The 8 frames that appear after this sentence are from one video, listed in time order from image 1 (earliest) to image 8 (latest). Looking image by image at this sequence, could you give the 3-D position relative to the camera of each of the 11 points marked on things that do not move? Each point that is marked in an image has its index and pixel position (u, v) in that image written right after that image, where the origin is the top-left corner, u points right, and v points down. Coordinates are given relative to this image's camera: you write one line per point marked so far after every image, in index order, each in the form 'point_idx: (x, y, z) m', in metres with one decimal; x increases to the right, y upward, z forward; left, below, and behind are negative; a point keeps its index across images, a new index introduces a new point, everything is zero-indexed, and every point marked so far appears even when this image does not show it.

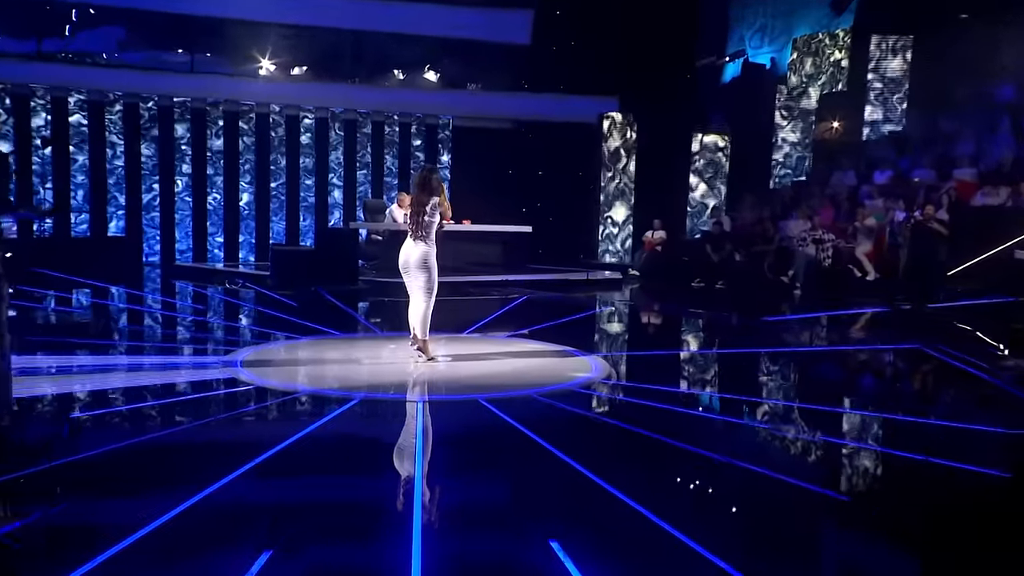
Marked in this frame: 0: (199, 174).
0: (-4.7, +1.6, +14.3) m
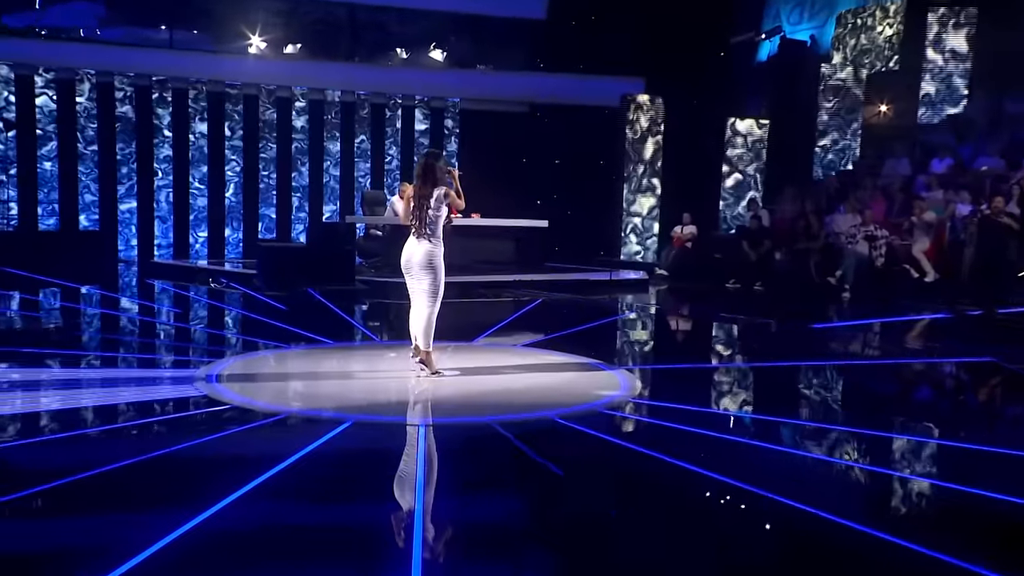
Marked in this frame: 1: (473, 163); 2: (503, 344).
0: (-4.5, +1.6, +13.1) m
1: (-0.6, +1.9, +14.6) m
2: (-0.1, -0.4, +8.6) m
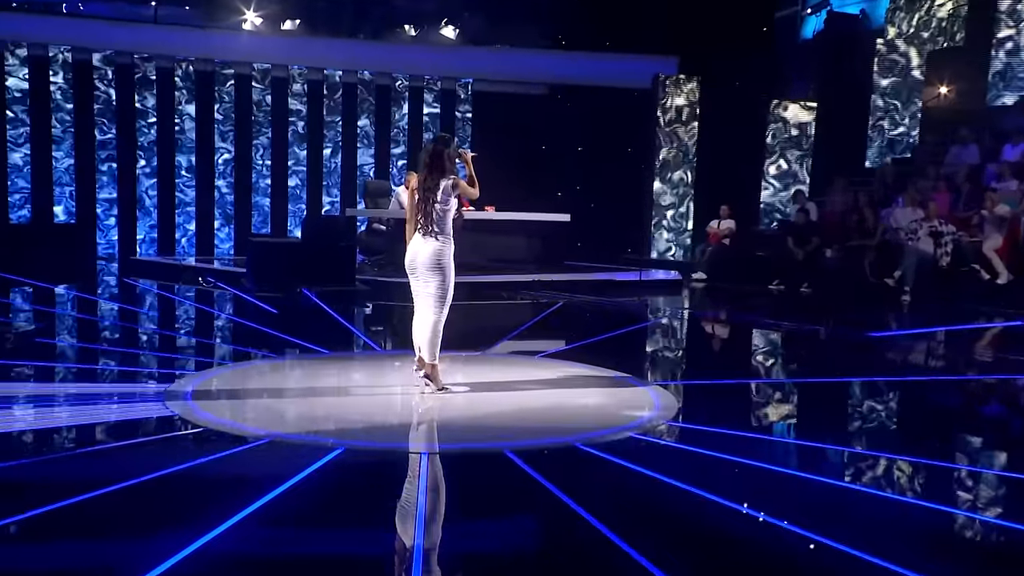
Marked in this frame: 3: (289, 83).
0: (-4.3, +1.6, +12.0) m
1: (-0.4, +1.9, +13.4) m
2: (+0.1, -0.4, +7.4) m
3: (-2.9, +2.7, +12.5) m
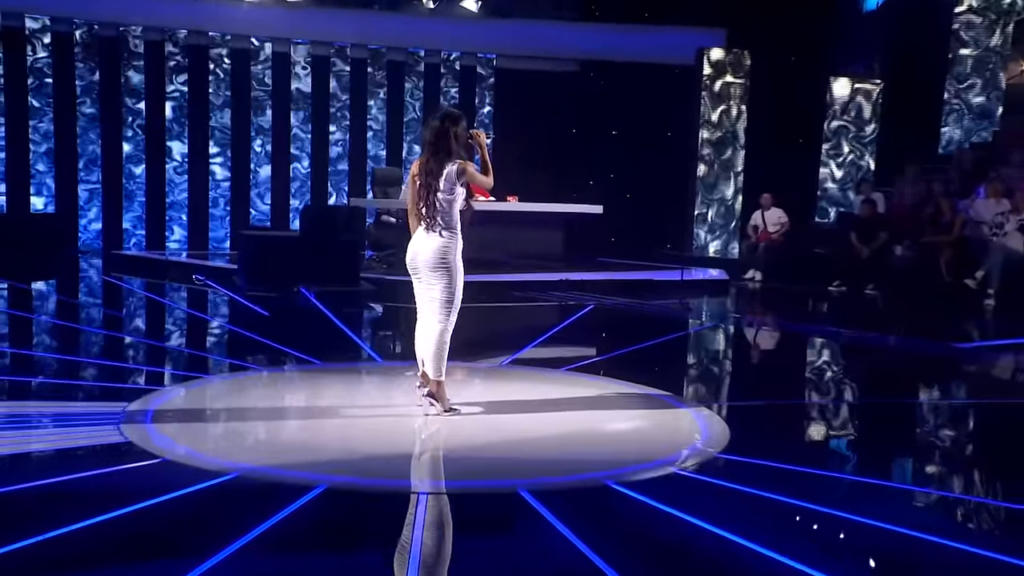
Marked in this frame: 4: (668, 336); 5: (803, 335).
0: (-4.0, +1.6, +10.9) m
1: (0.0, +1.9, +12.3) m
2: (+0.2, -0.4, +6.3) m
3: (-2.6, +2.7, +11.4) m
4: (+1.1, -0.4, +7.1) m
5: (+2.3, -0.4, +7.7) m
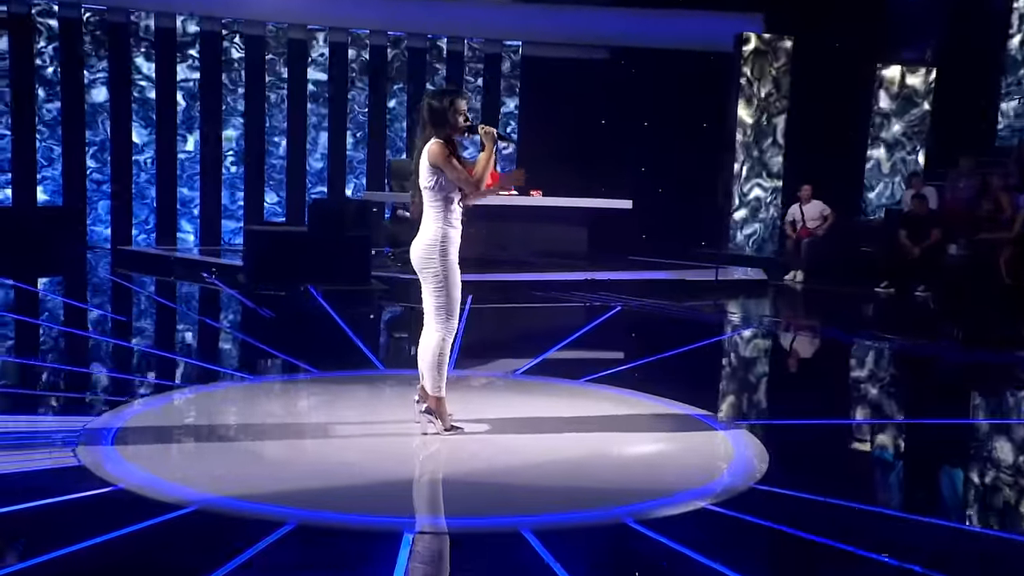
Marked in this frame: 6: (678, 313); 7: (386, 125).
0: (-3.7, +1.7, +10.5) m
1: (+0.3, +1.9, +11.7) m
2: (+0.3, -0.5, +5.7) m
3: (-2.3, +2.7, +11.0) m
4: (+1.3, -0.4, +6.6) m
5: (+2.5, -0.4, +7.1) m
6: (+1.3, -0.2, +7.5) m
7: (-1.4, +2.0, +11.4) m
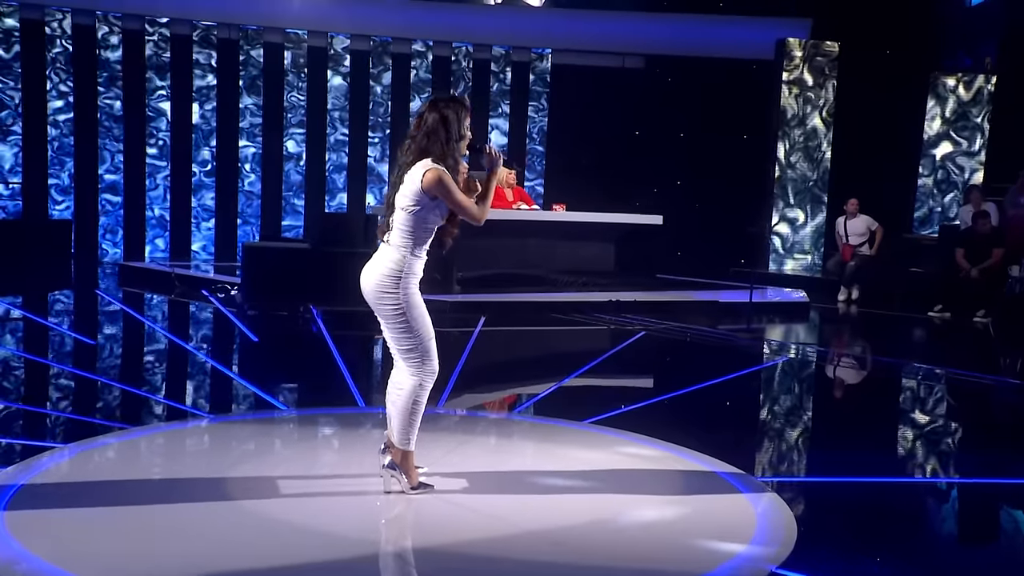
0: (-3.4, +1.5, +10.2) m
1: (+0.6, +1.7, +11.2) m
2: (+0.4, -0.6, +5.2) m
3: (-1.9, +2.5, +10.6) m
4: (+1.4, -0.5, +6.0) m
5: (+2.6, -0.6, +6.5) m
6: (+1.4, -0.4, +6.9) m
7: (-1.1, +1.8, +11.0) m
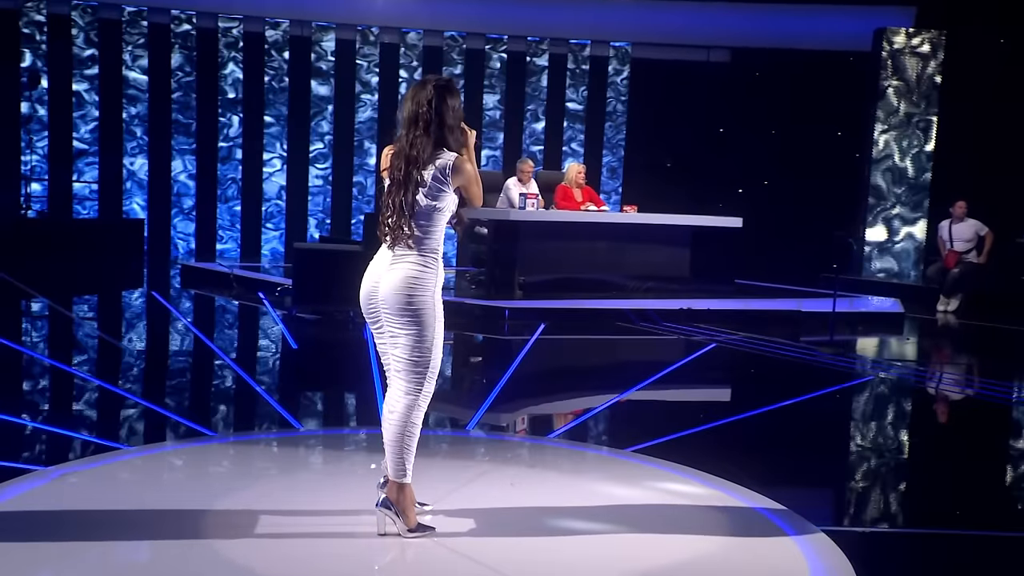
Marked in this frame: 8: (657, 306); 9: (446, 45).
0: (-2.6, +1.5, +10.2) m
1: (+1.5, +1.7, +10.8) m
2: (+0.6, -0.6, +4.8) m
3: (-1.1, +2.5, +10.4) m
4: (+1.7, -0.6, +5.5) m
5: (+3.0, -0.6, +5.9) m
6: (+1.8, -0.4, +6.4) m
7: (-0.2, +1.7, +10.7) m
8: (+1.0, -0.1, +7.1) m
9: (-0.7, +2.6, +10.5) m
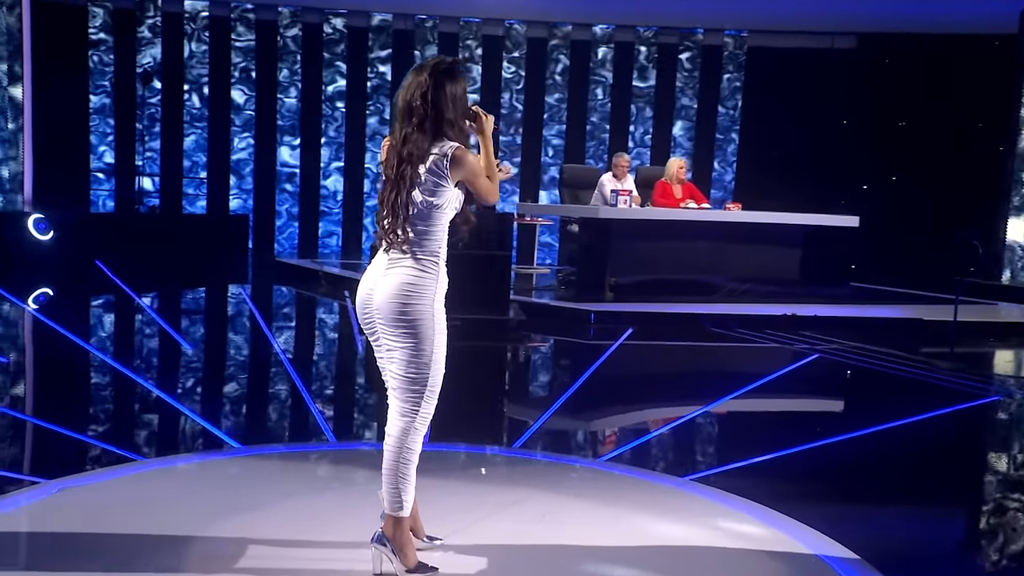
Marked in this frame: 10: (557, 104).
0: (-1.5, +1.5, +10.1) m
1: (+2.7, +1.6, +10.2) m
2: (+1.0, -0.6, +4.4) m
3: (+0.1, +2.5, +10.2) m
4: (+2.1, -0.6, +4.9) m
5: (+3.5, -0.7, +5.1) m
6: (+2.4, -0.5, +5.8) m
7: (+0.9, +1.7, +10.3) m
8: (+1.7, -0.2, +6.6) m
9: (+0.5, +2.6, +10.2) m
10: (+0.6, +1.9, +10.3) m
